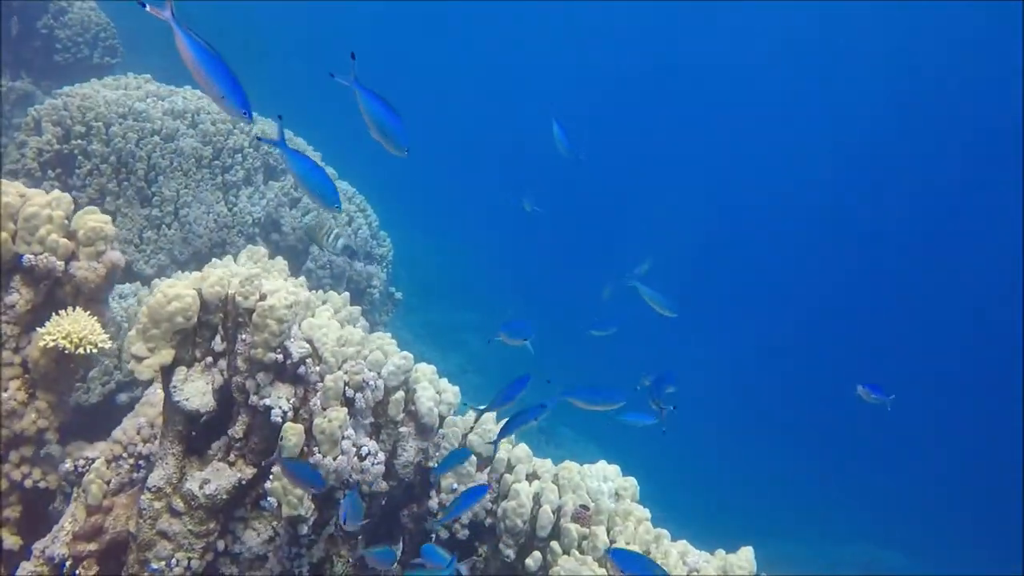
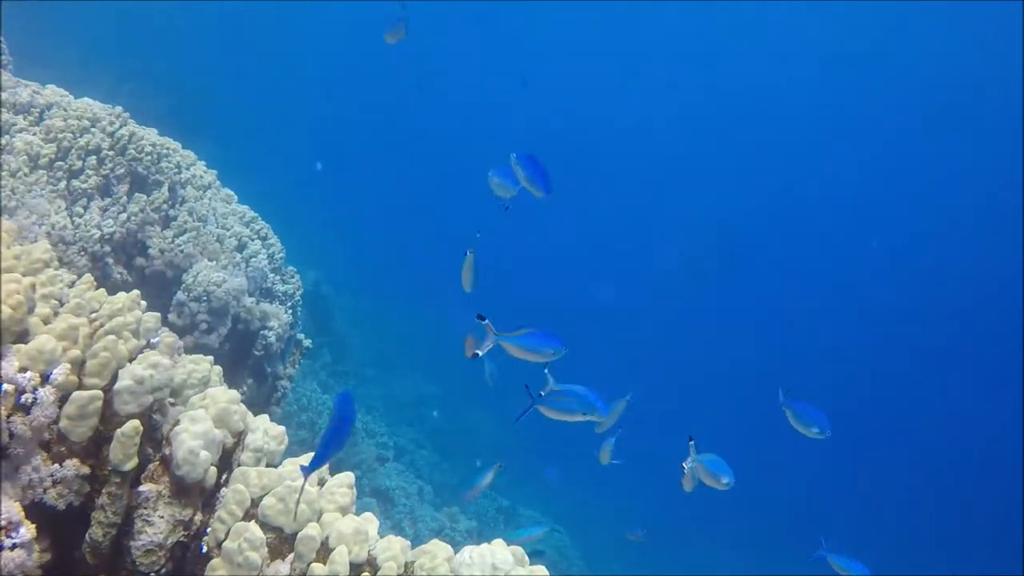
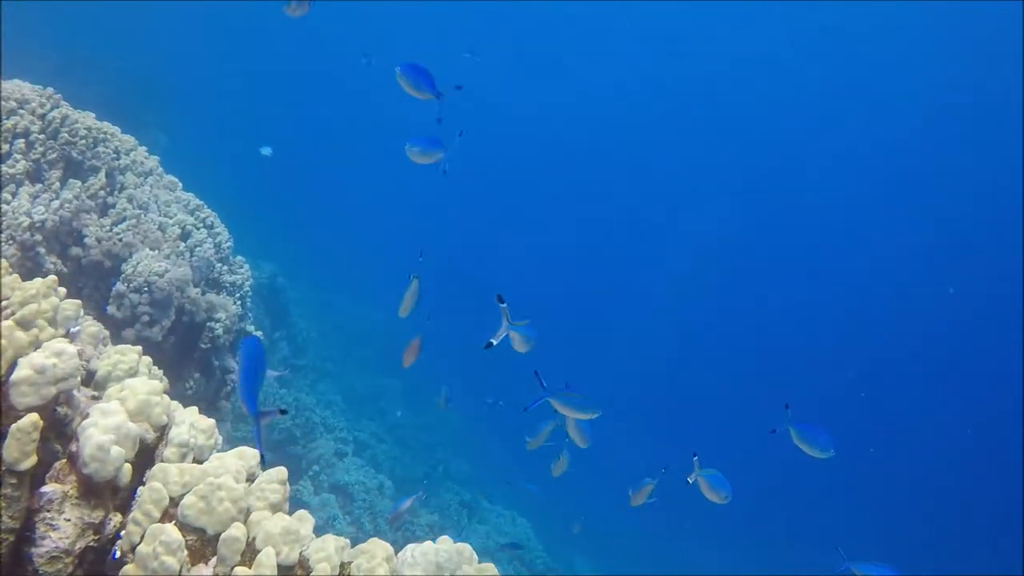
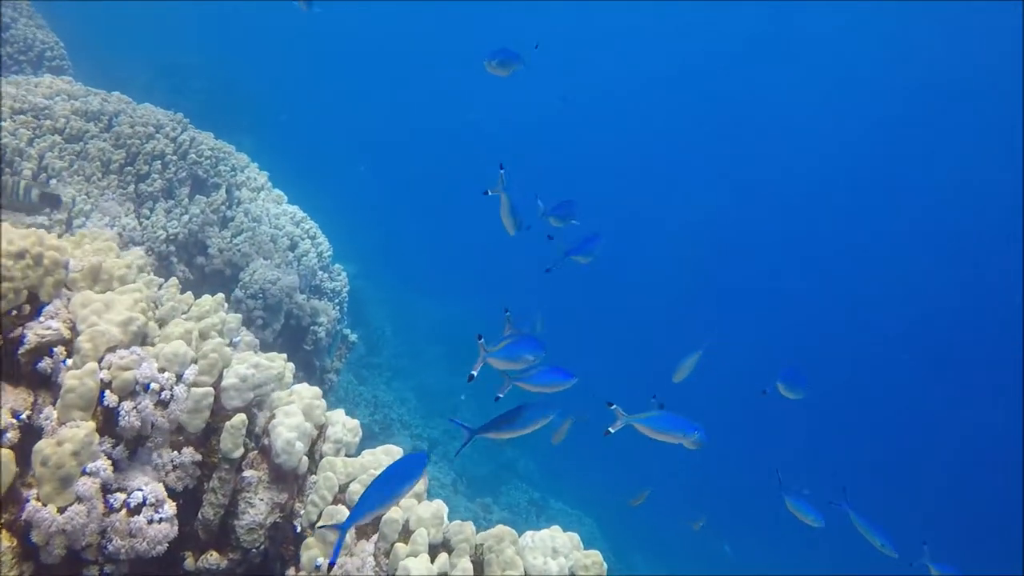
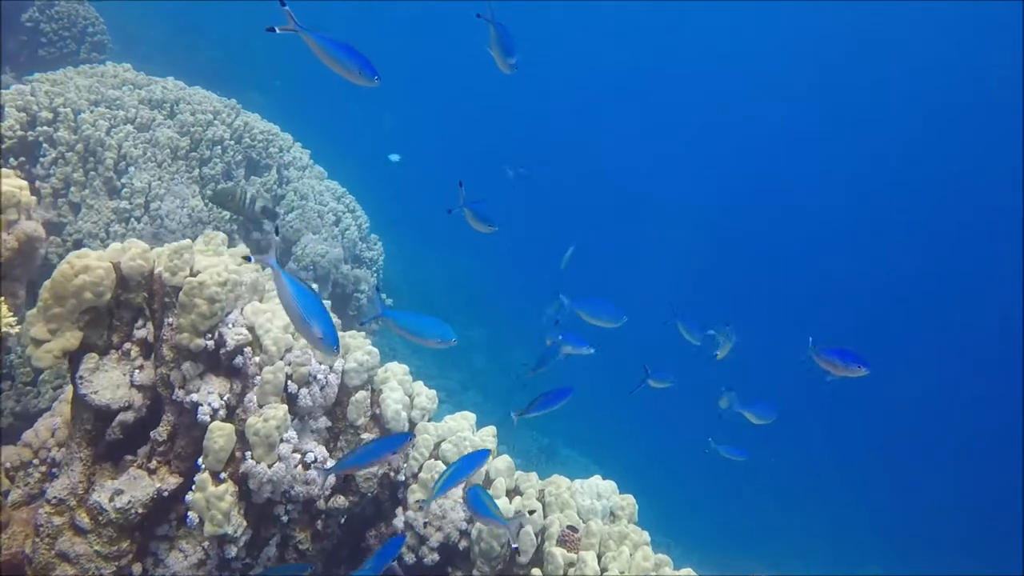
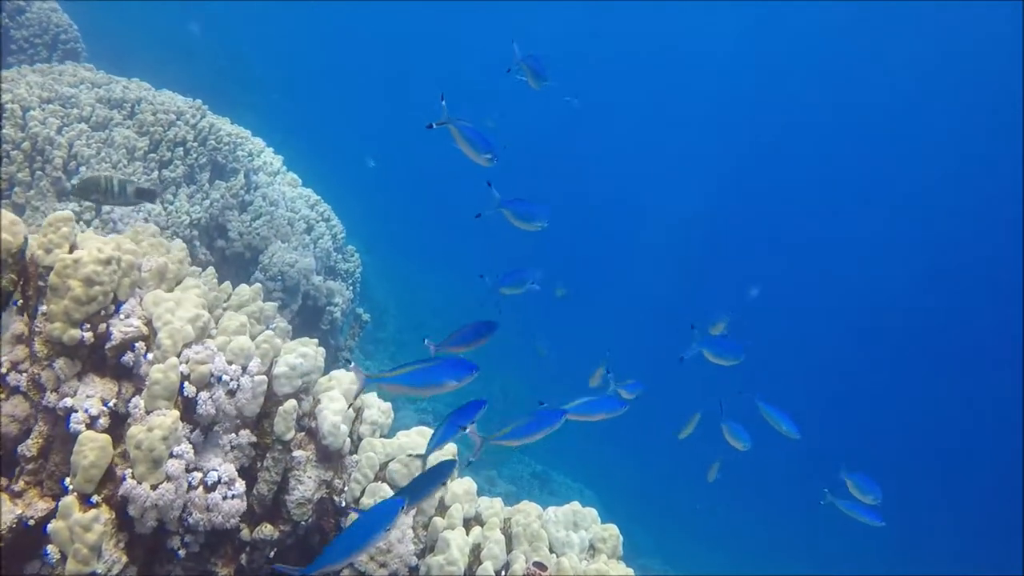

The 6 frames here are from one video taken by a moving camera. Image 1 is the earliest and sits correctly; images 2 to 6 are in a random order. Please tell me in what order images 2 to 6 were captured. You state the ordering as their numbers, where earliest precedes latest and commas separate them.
5, 6, 4, 2, 3
